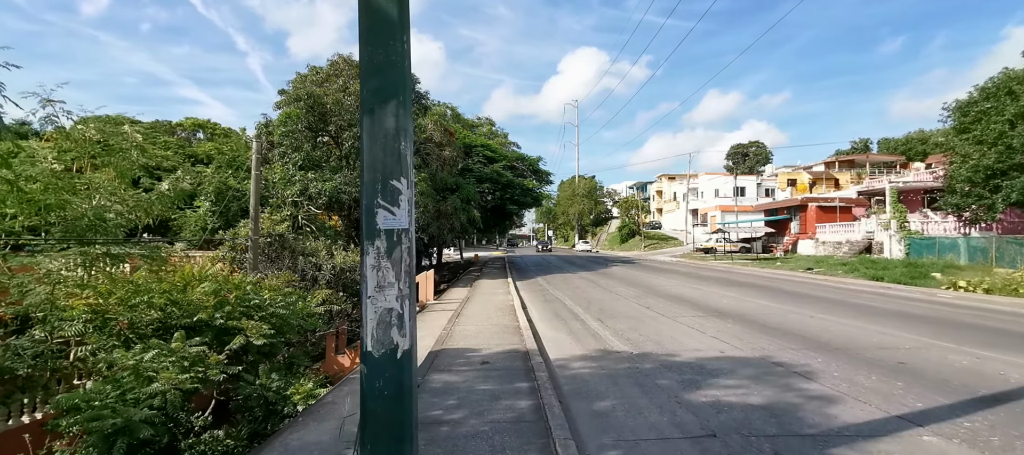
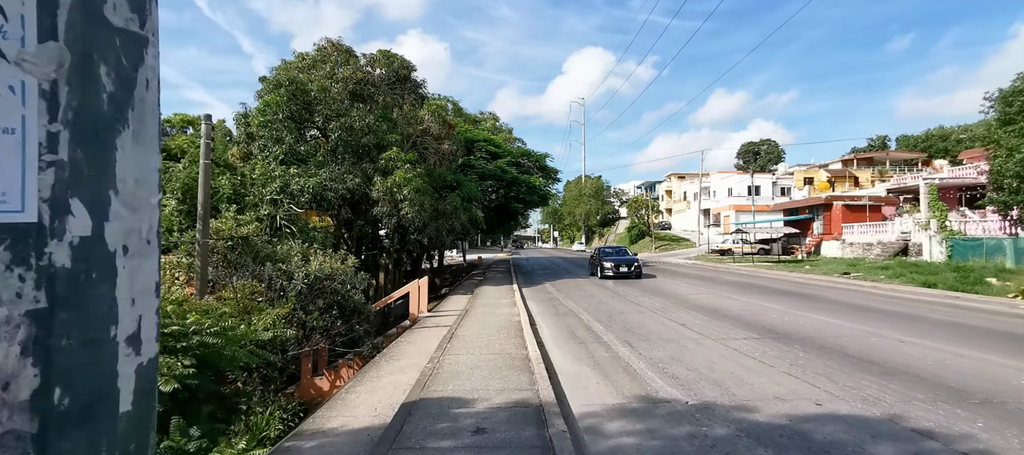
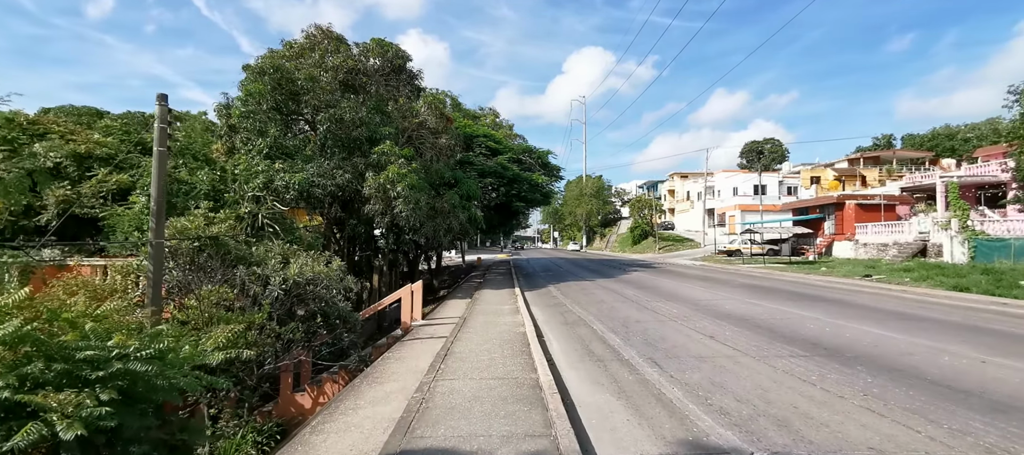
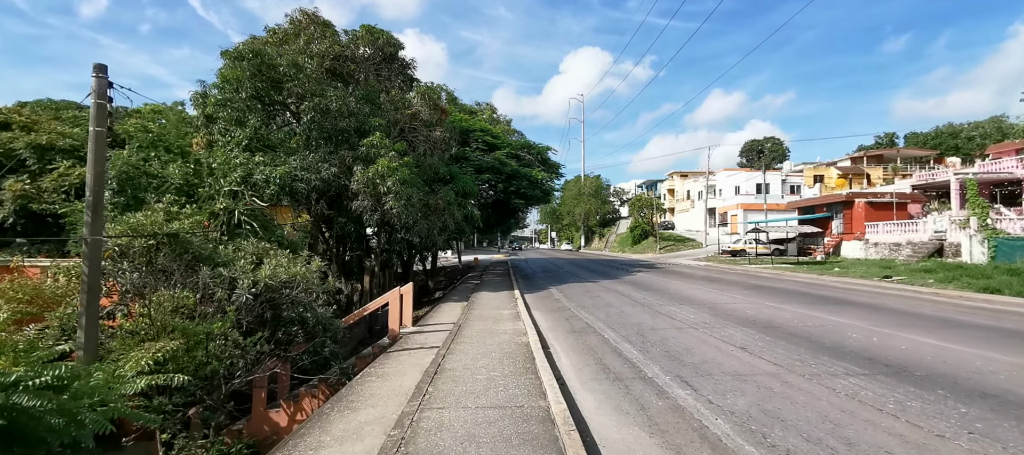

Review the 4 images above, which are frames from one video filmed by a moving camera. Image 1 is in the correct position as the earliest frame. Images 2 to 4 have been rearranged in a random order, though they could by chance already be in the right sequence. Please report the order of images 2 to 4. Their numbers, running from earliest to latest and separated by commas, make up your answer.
2, 3, 4
